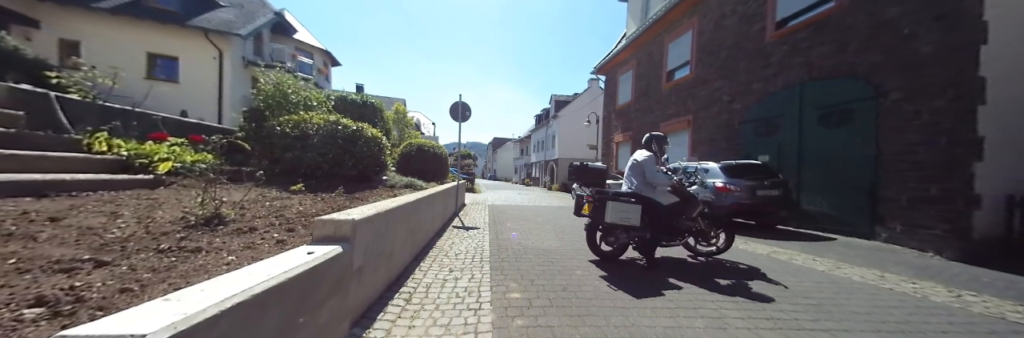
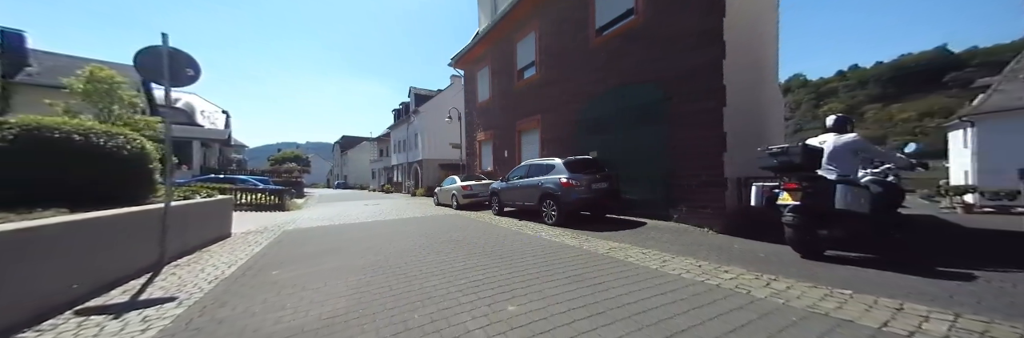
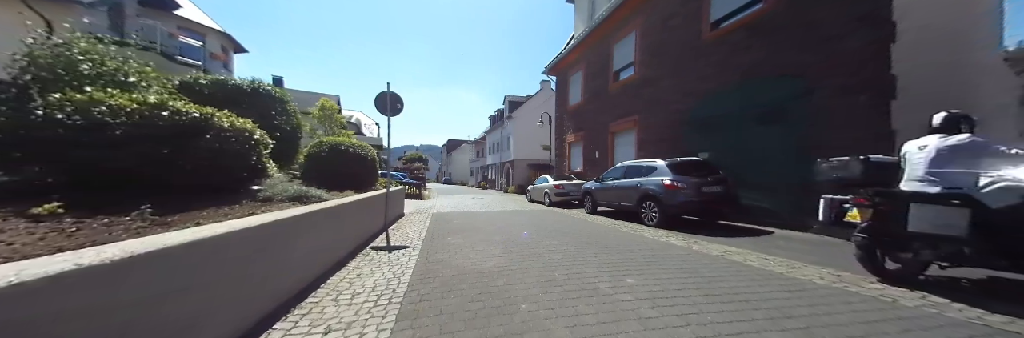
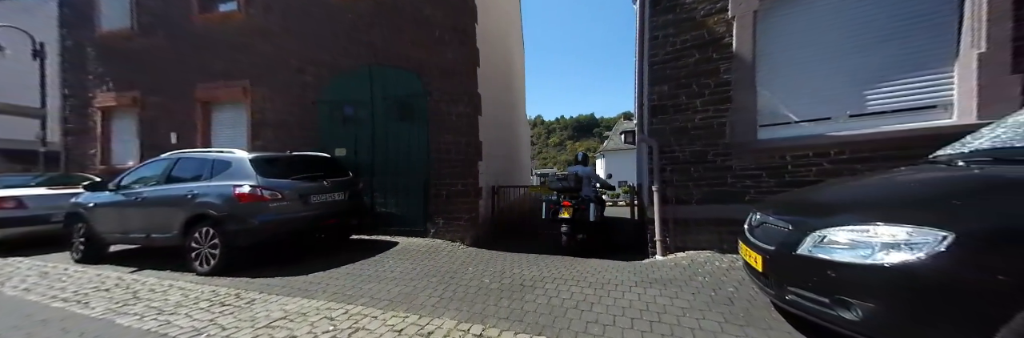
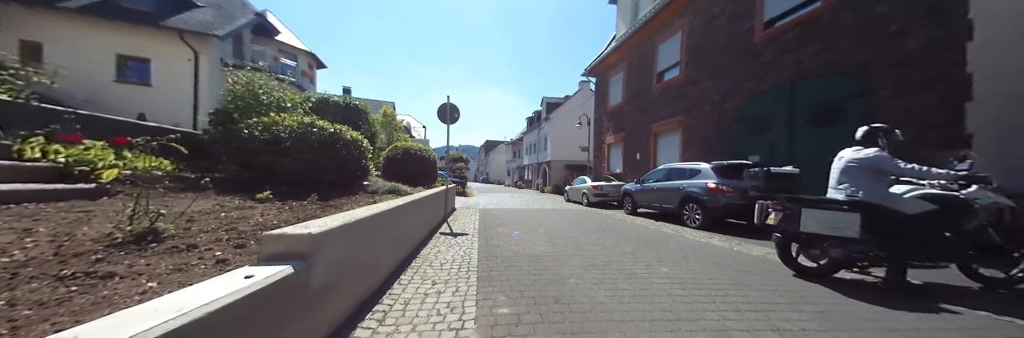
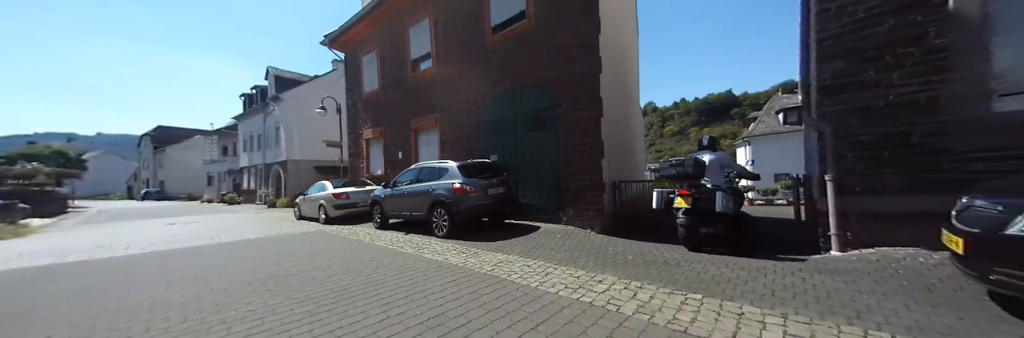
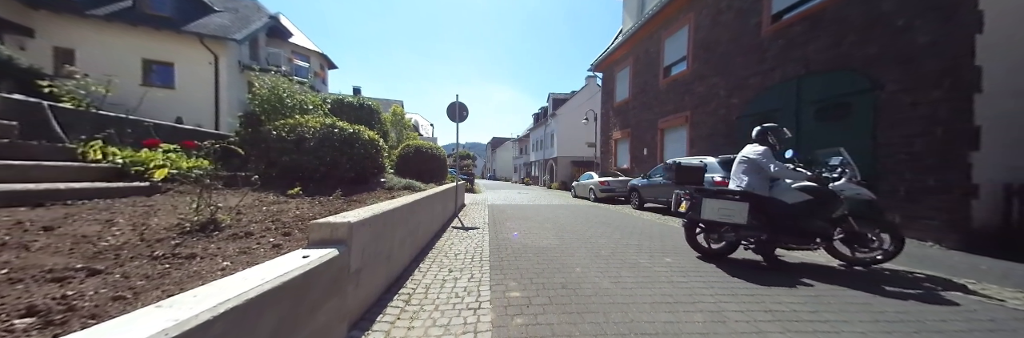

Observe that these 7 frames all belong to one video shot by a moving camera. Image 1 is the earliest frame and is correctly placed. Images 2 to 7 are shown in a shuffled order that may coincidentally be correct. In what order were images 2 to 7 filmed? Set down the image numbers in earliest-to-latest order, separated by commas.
7, 5, 3, 2, 6, 4
